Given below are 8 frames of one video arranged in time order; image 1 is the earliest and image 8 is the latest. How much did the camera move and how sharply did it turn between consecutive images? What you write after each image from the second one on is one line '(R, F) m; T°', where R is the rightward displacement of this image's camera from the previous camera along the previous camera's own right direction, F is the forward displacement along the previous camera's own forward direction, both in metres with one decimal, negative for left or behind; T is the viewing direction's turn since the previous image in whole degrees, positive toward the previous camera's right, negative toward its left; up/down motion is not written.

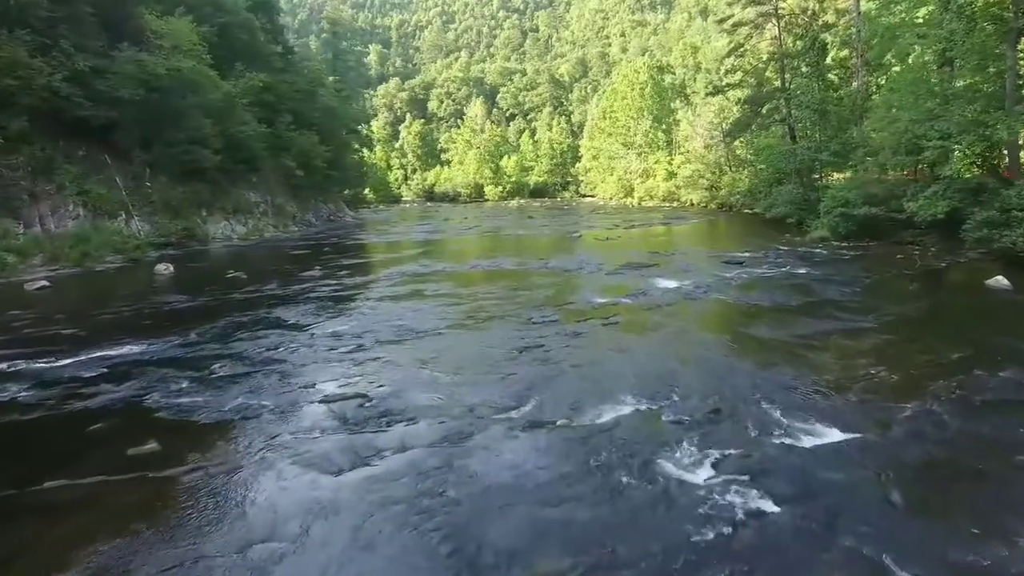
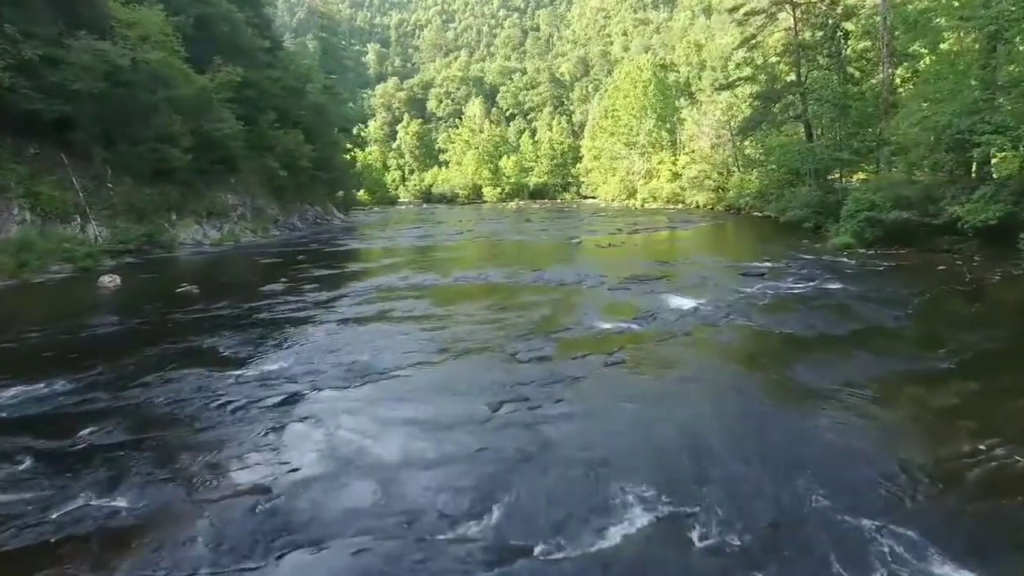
(+0.2, +2.2) m; 0°
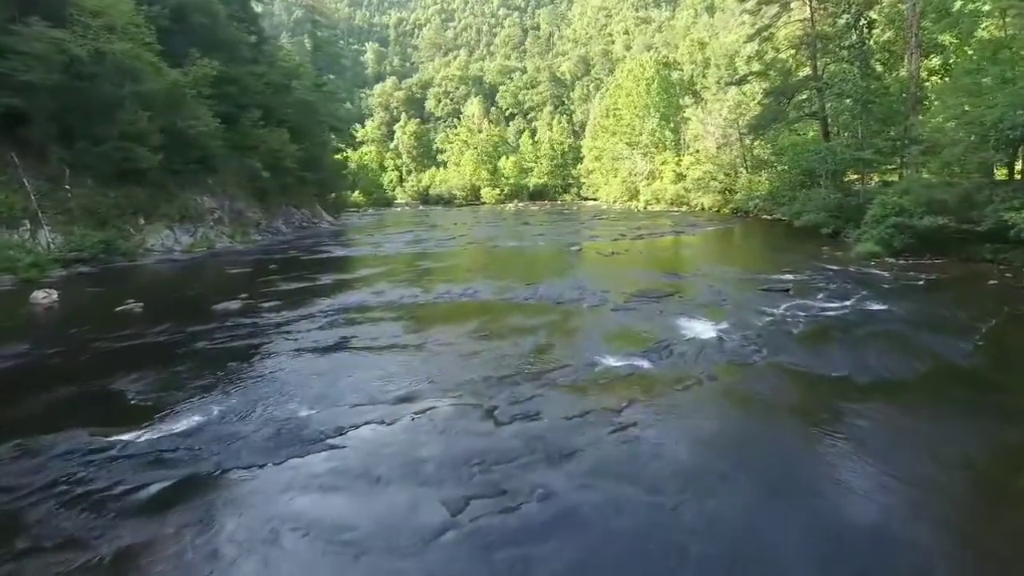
(+0.2, +2.0) m; 0°
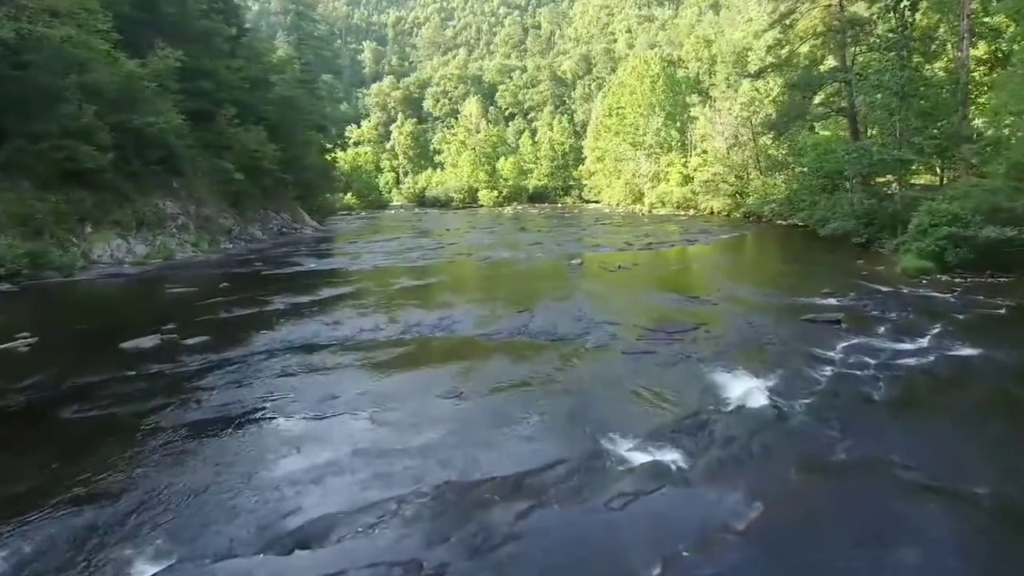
(+0.2, +2.8) m; 0°
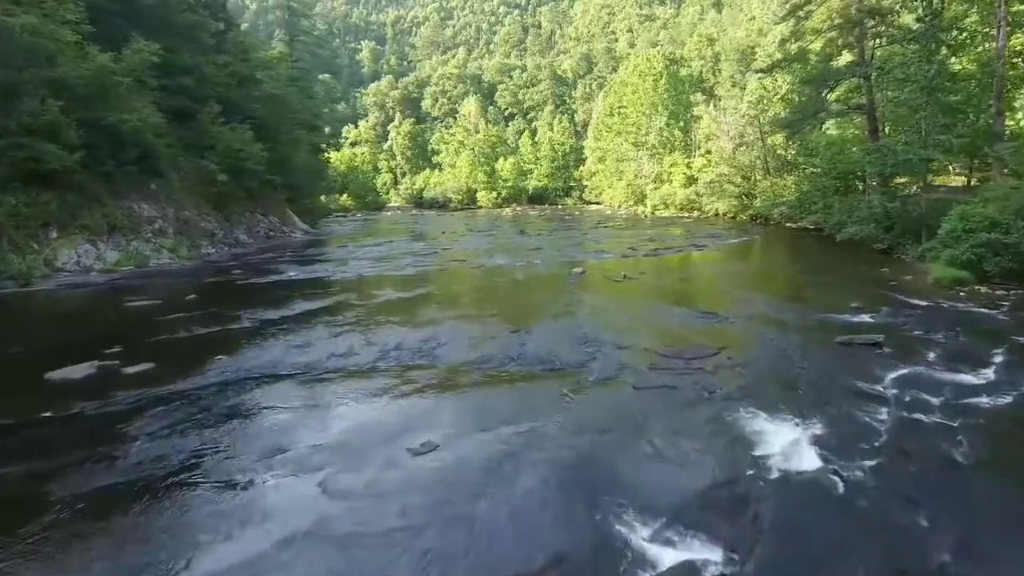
(+0.1, +1.5) m; 0°
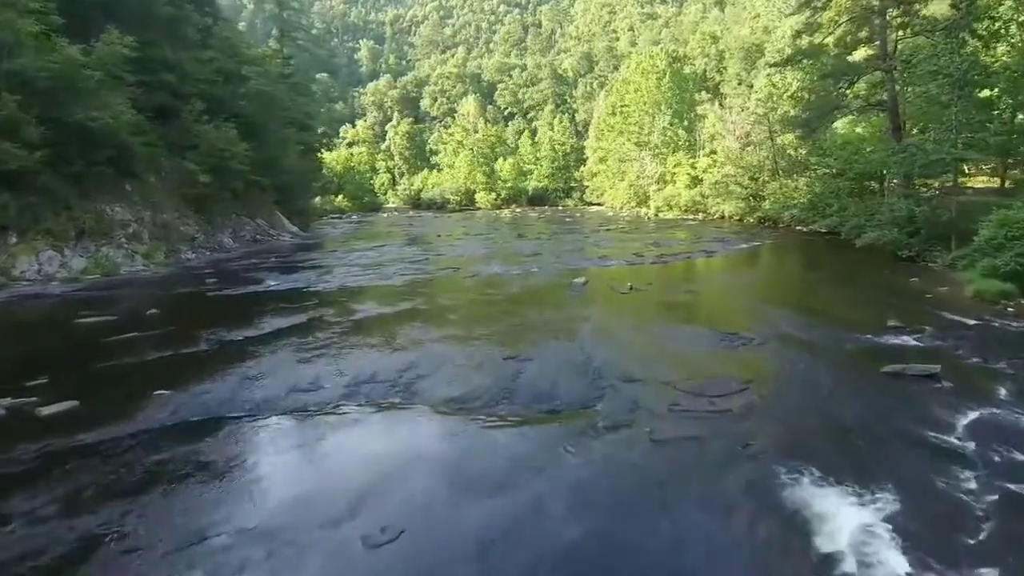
(+0.1, +1.6) m; 0°
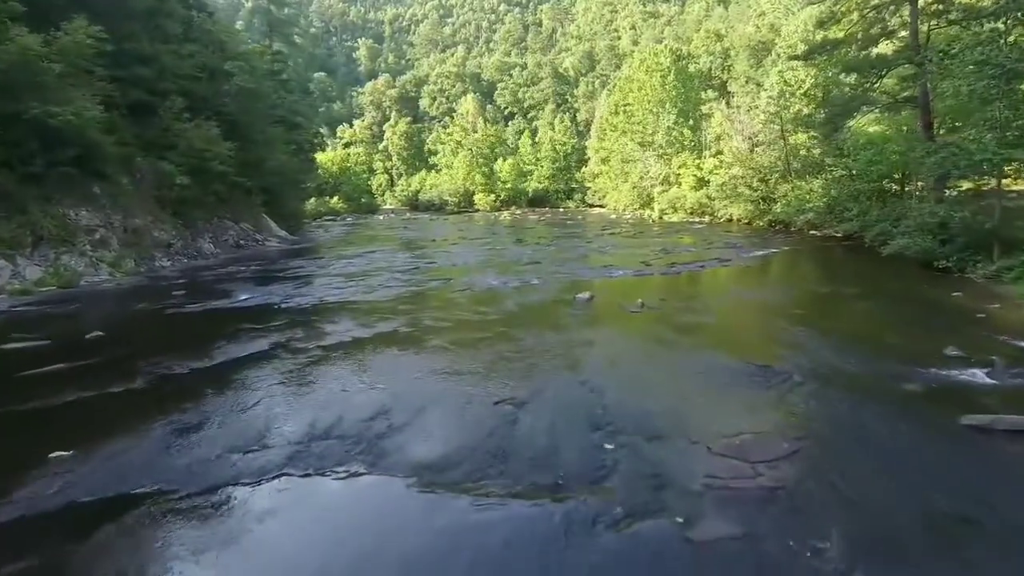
(+0.1, +1.8) m; 0°
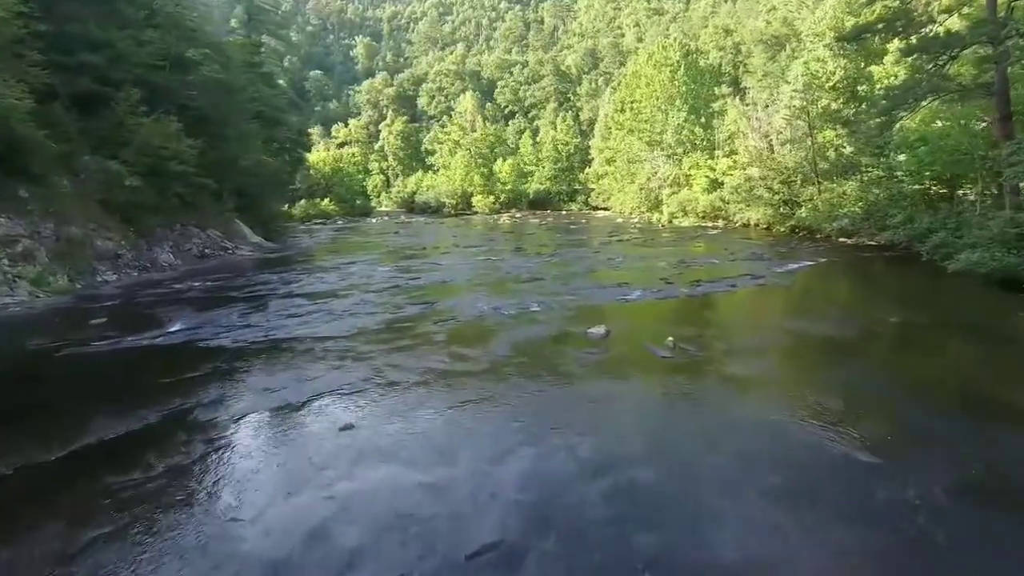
(+0.1, +3.4) m; 0°
